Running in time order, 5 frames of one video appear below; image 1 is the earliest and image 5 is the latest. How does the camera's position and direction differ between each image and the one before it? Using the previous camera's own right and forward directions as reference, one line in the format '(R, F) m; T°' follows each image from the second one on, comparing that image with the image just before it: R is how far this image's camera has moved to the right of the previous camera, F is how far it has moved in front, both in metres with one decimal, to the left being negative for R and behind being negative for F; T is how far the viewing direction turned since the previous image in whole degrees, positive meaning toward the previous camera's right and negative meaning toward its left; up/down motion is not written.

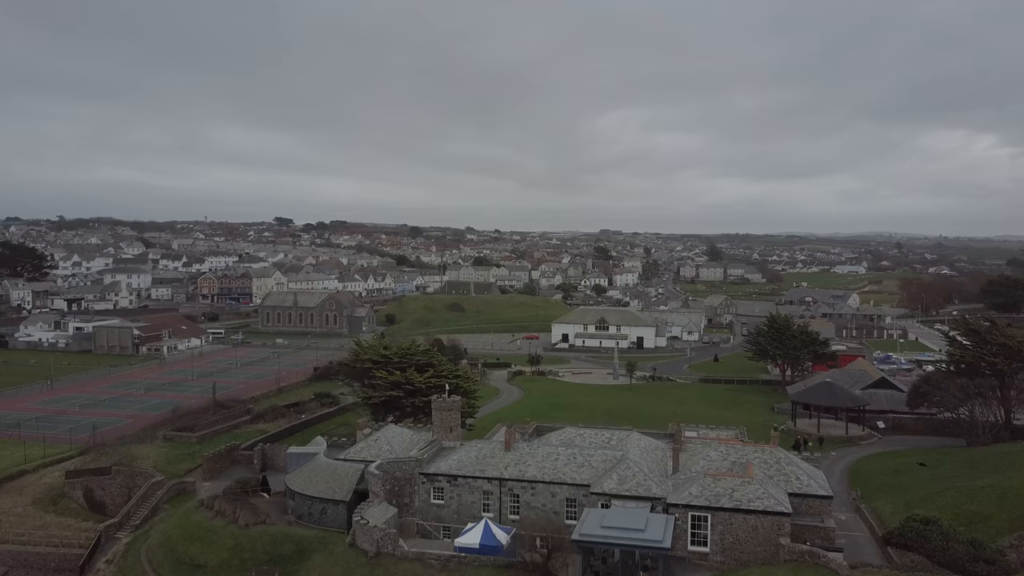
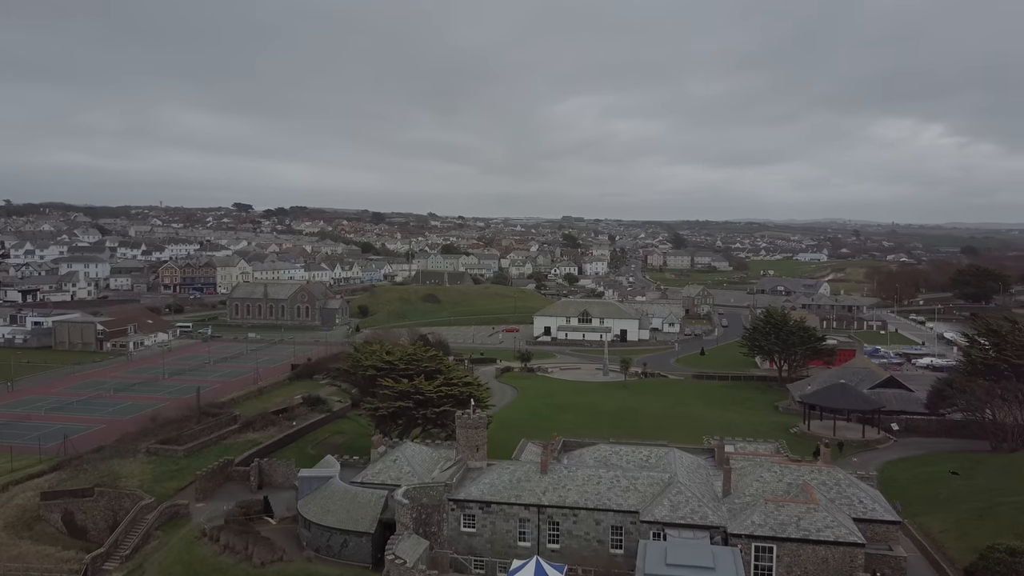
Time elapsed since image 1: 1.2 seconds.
(-2.4, +2.5) m; +3°
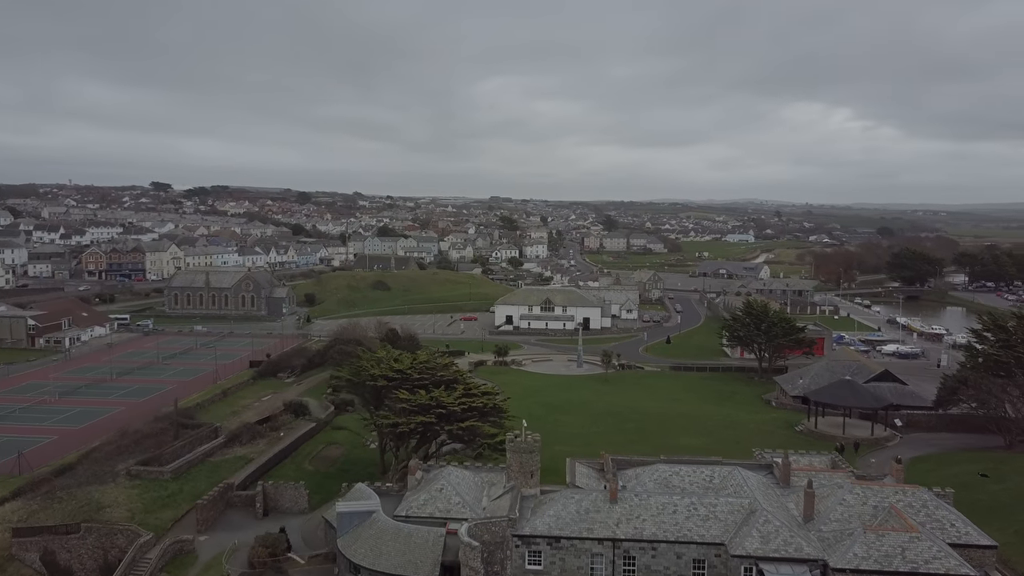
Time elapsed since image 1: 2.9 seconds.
(-4.0, +2.7) m; +5°
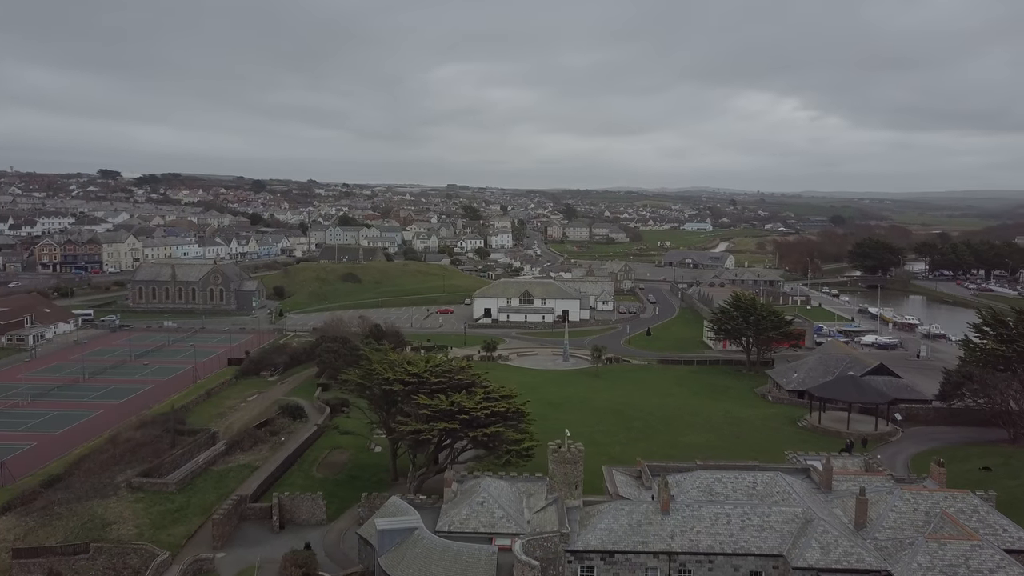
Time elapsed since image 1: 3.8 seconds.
(-2.5, +1.0) m; +3°
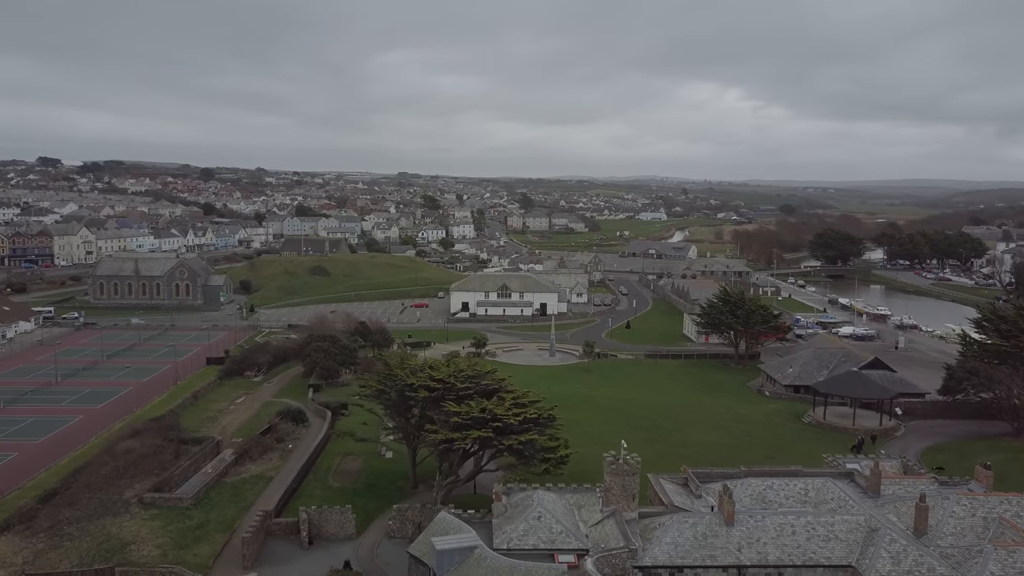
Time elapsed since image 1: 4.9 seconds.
(-2.9, +0.9) m; +3°
